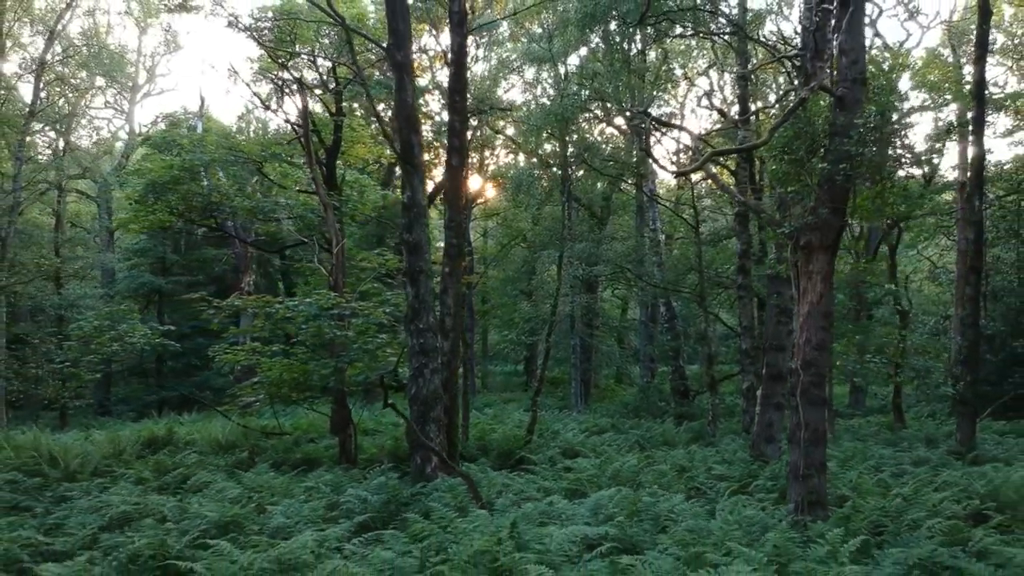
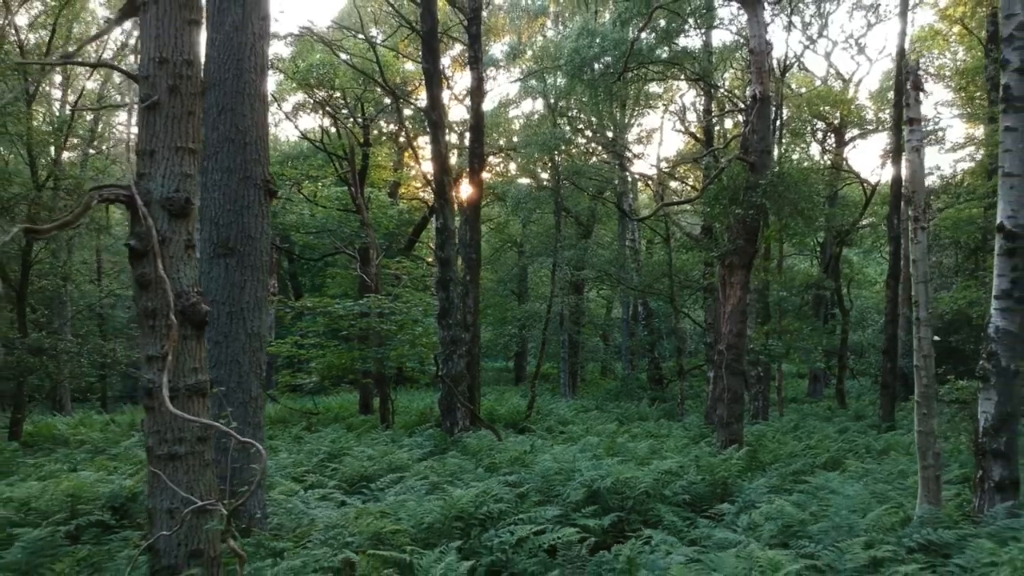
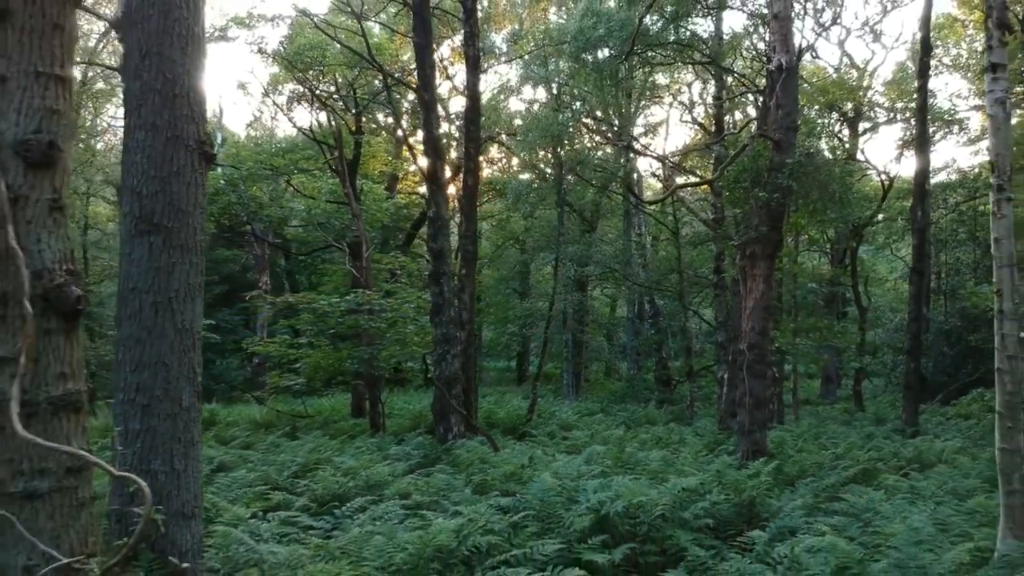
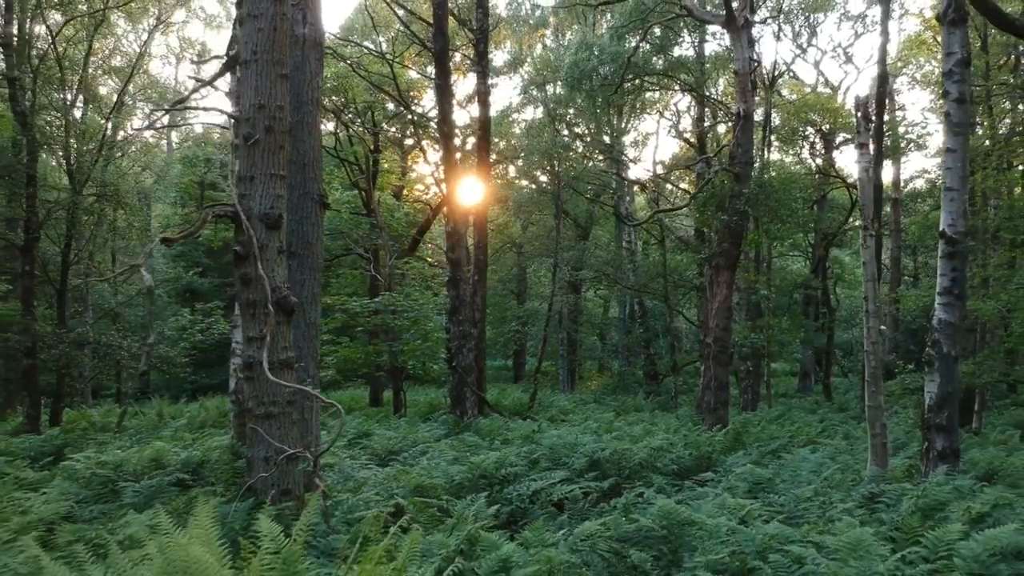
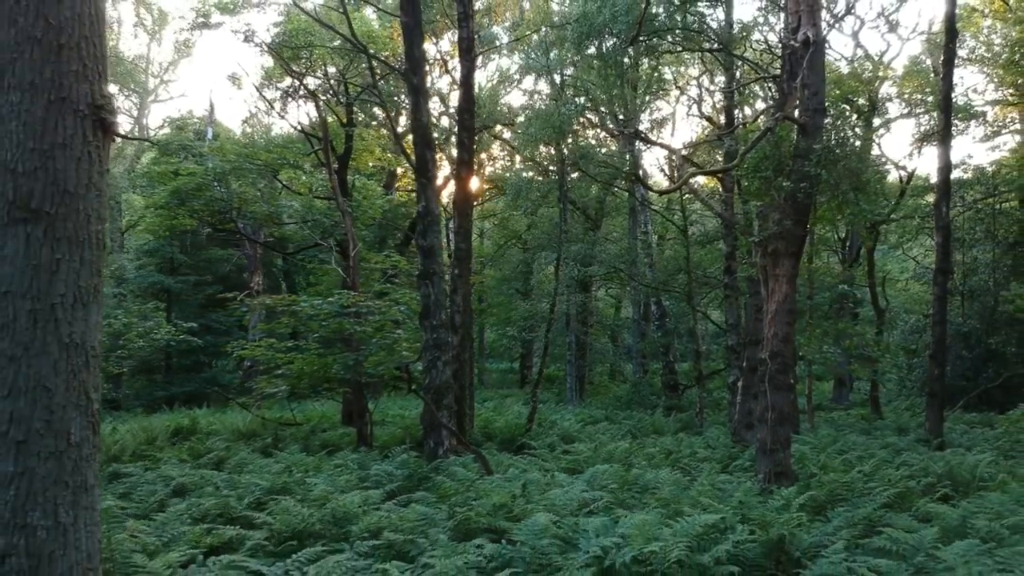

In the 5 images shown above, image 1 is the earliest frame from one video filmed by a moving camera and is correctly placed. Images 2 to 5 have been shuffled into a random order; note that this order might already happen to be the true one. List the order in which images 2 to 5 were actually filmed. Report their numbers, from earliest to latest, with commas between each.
5, 3, 2, 4
